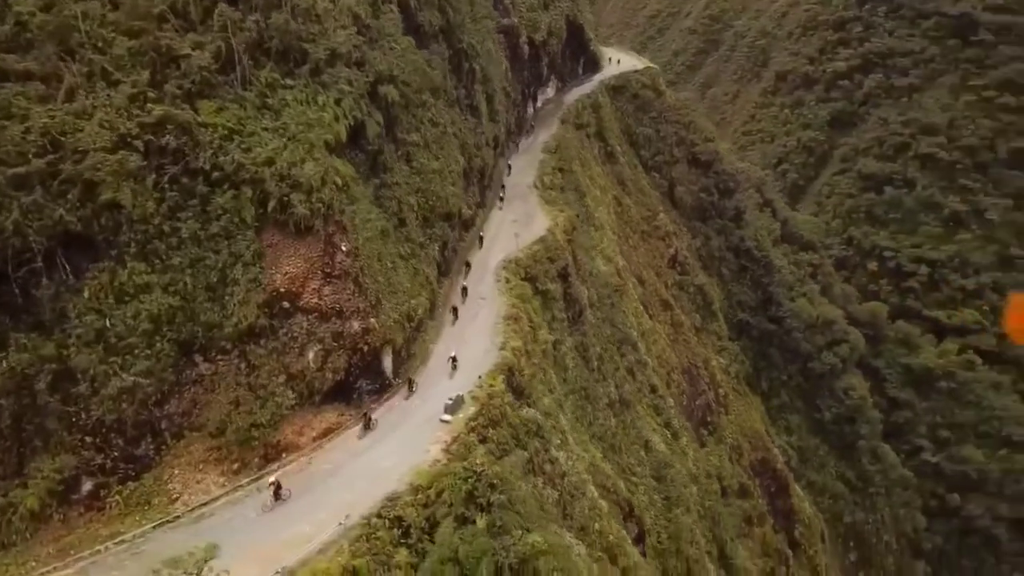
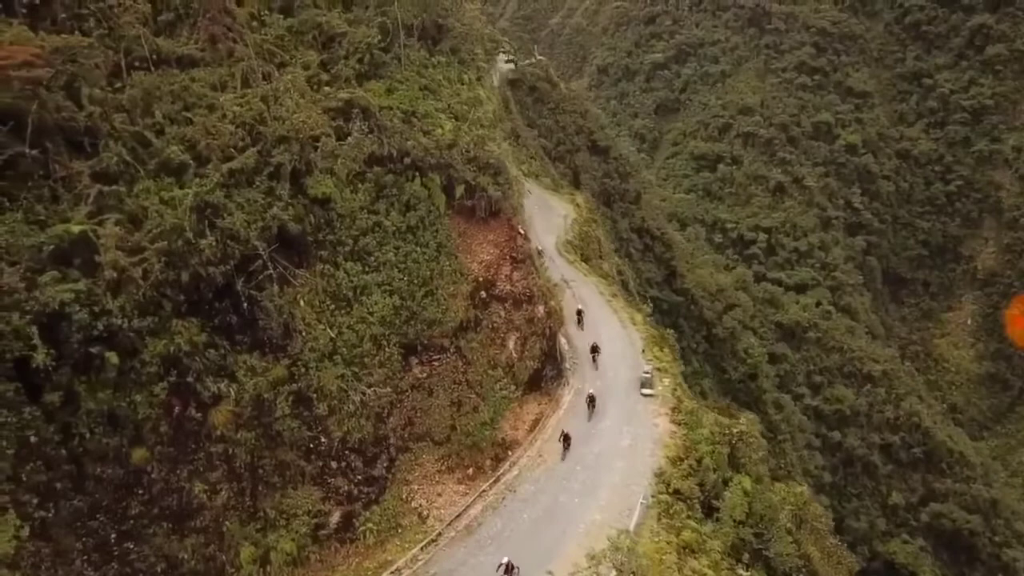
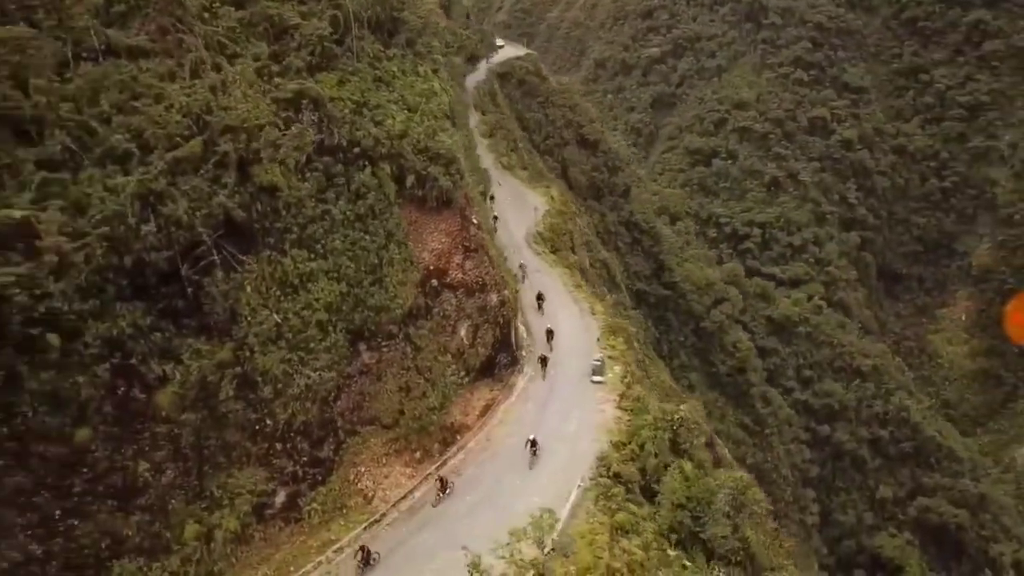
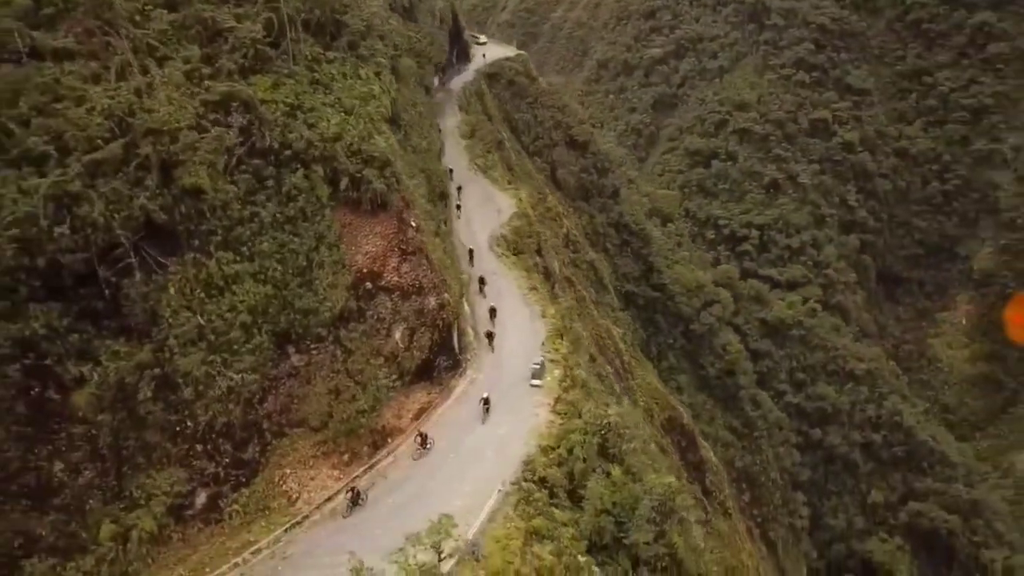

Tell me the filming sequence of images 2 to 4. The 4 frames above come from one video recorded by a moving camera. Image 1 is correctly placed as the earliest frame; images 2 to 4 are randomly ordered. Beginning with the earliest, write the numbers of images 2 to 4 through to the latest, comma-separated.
4, 3, 2
